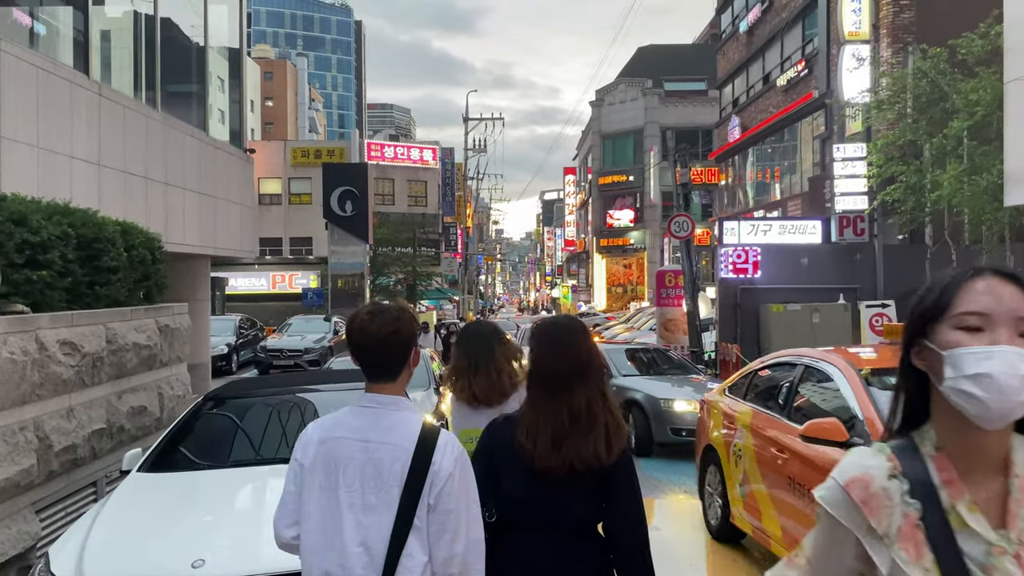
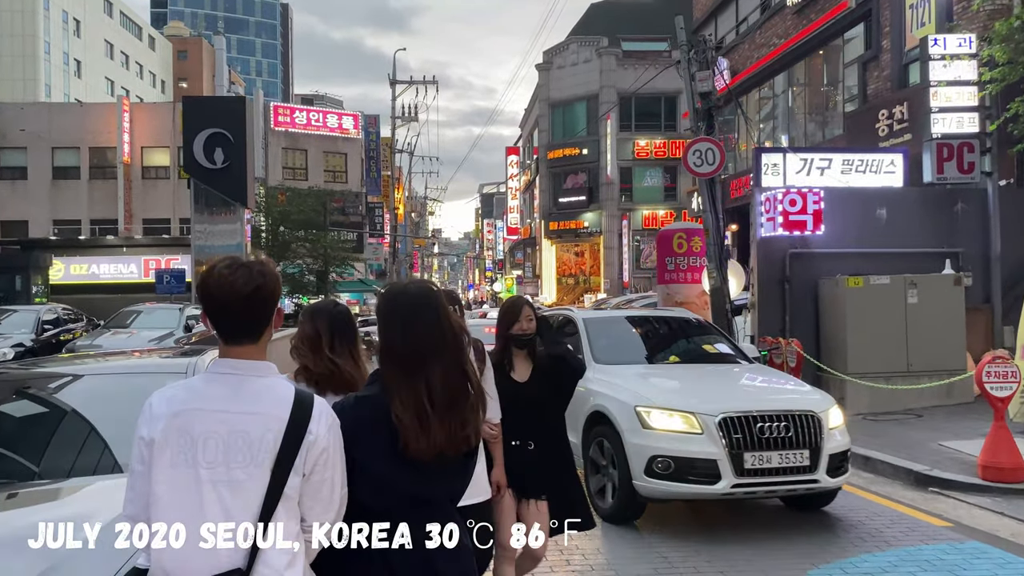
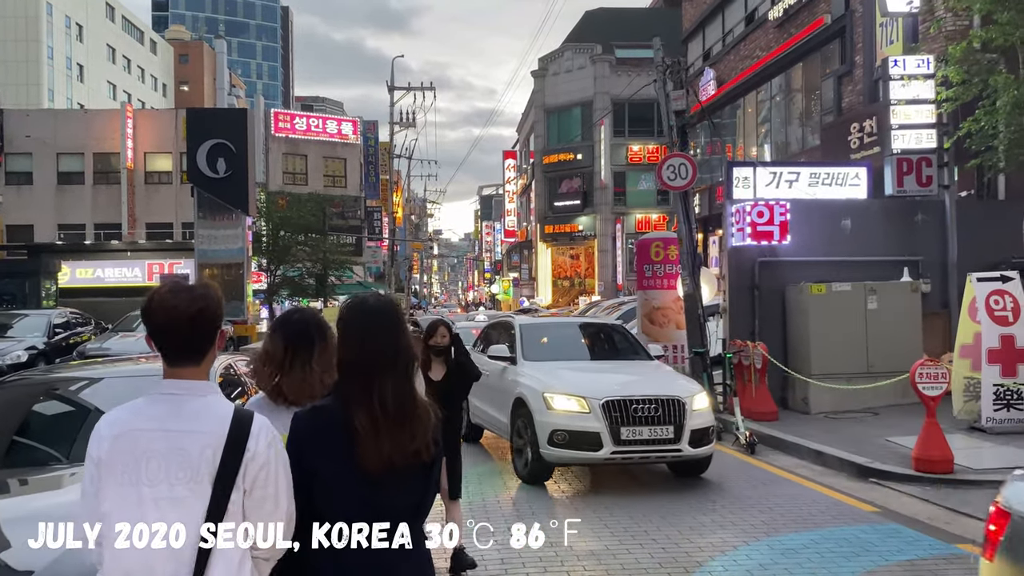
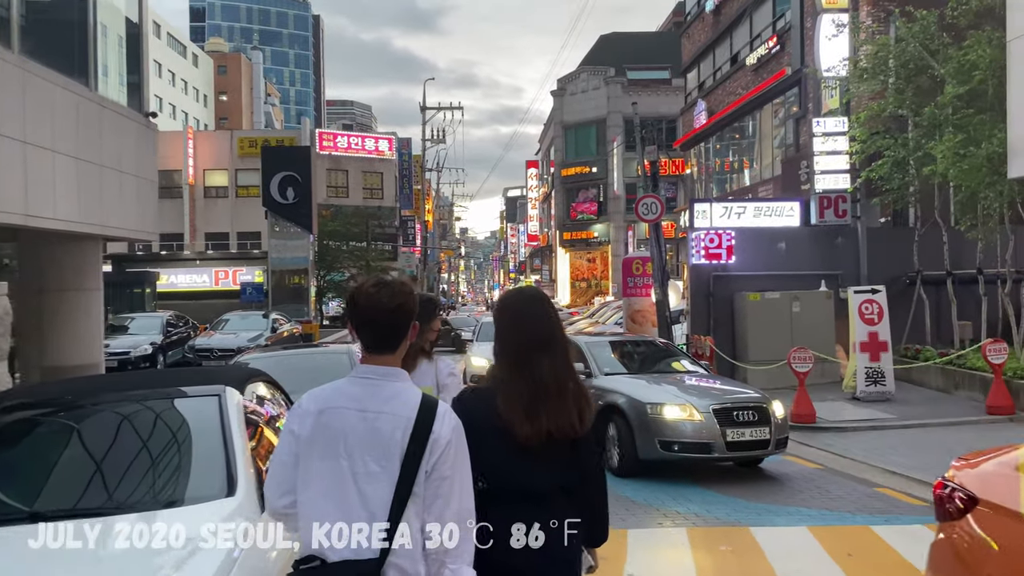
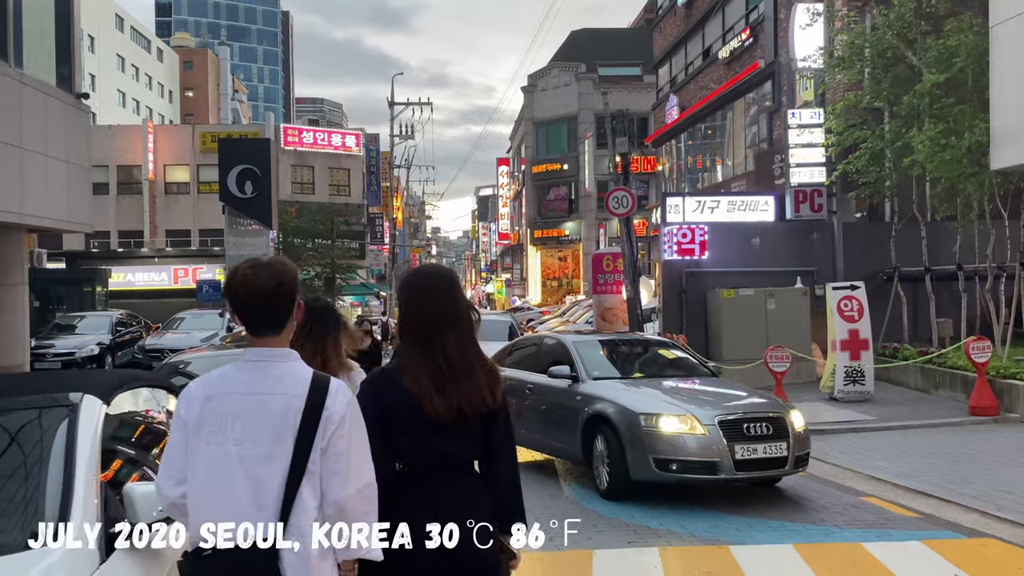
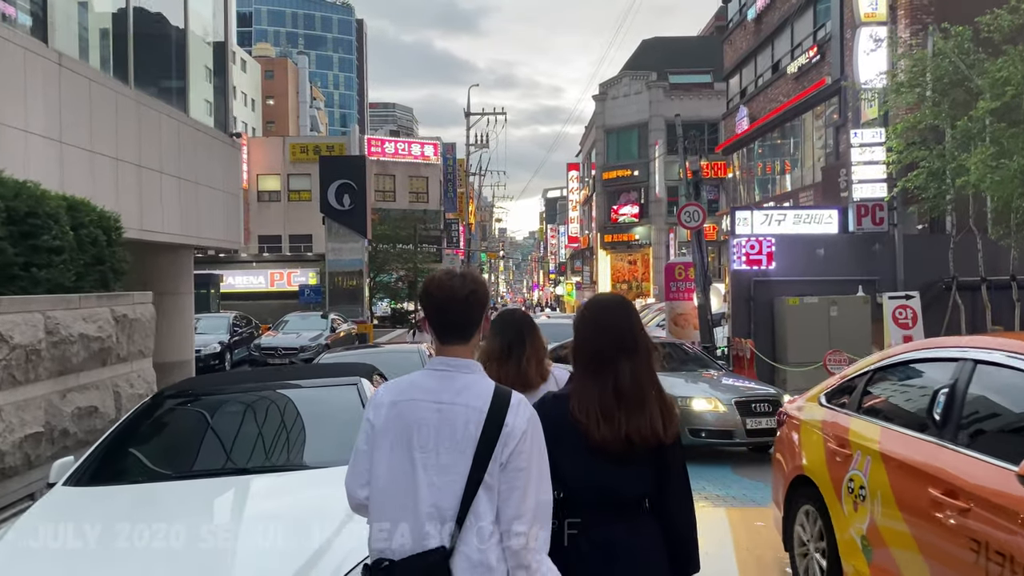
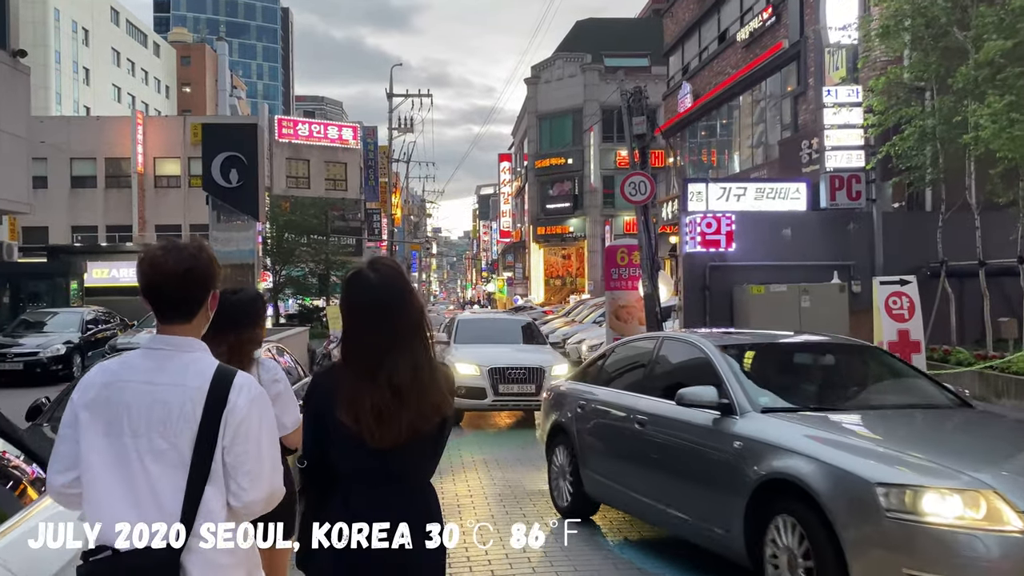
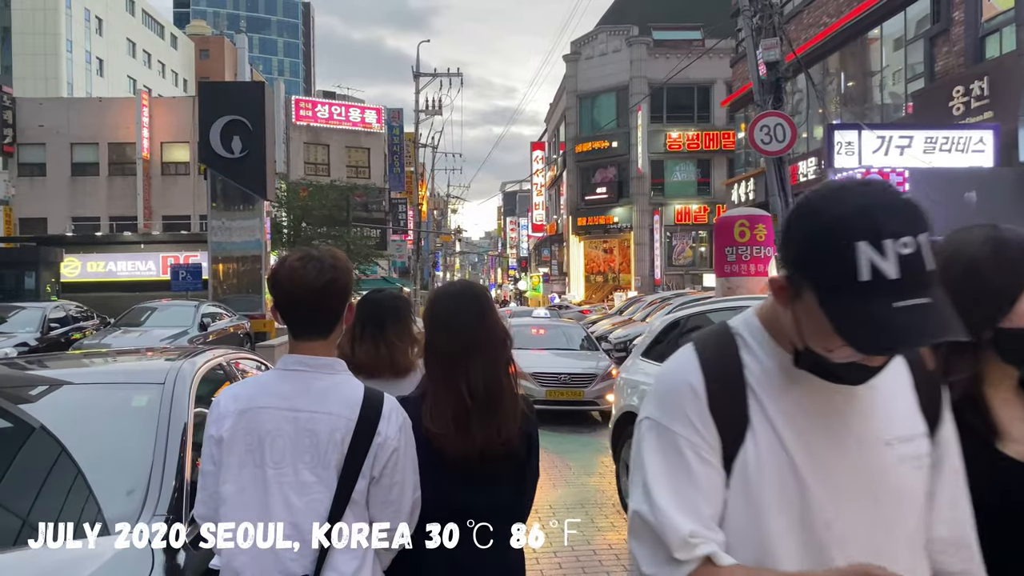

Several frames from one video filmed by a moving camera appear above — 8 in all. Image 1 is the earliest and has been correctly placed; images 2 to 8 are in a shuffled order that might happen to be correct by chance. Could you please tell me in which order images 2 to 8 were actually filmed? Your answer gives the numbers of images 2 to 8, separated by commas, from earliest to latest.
6, 4, 5, 7, 3, 2, 8
